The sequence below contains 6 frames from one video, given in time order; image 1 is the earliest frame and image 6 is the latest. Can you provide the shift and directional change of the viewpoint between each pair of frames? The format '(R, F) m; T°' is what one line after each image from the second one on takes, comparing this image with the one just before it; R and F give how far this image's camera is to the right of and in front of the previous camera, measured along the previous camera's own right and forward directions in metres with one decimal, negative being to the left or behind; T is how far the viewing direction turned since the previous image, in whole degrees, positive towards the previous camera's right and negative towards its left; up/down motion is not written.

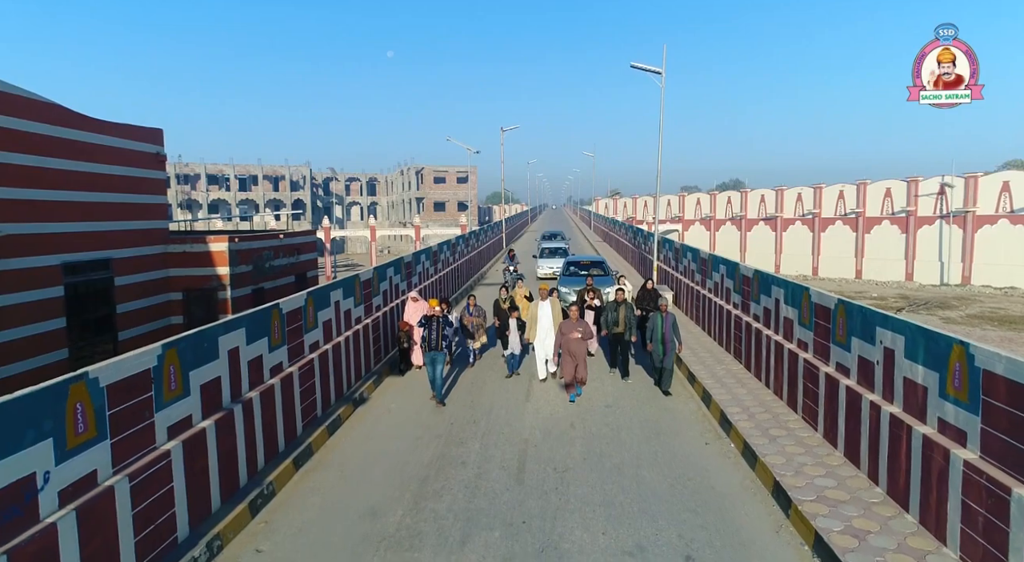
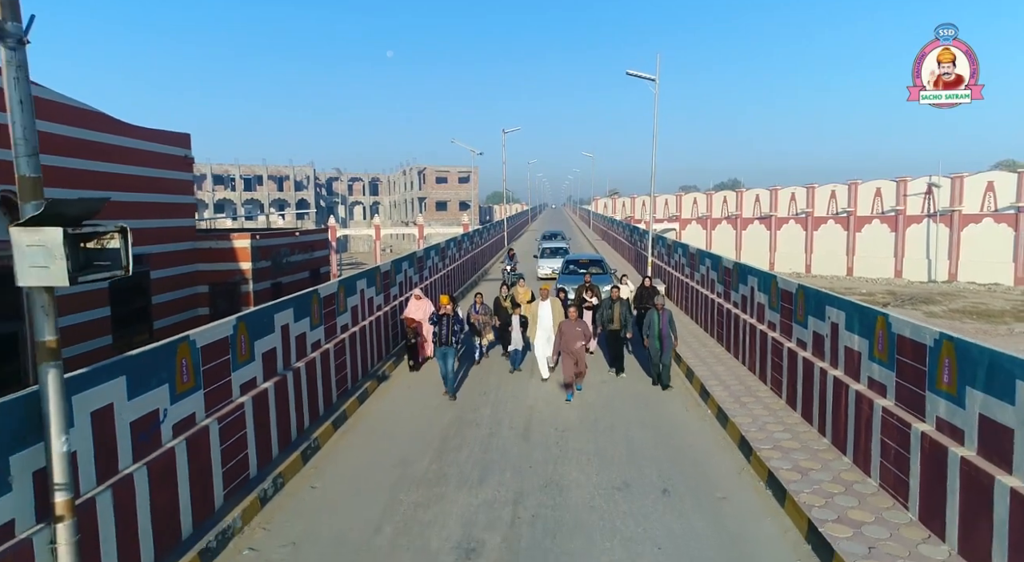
(+0.3, +1.6) m; -2°
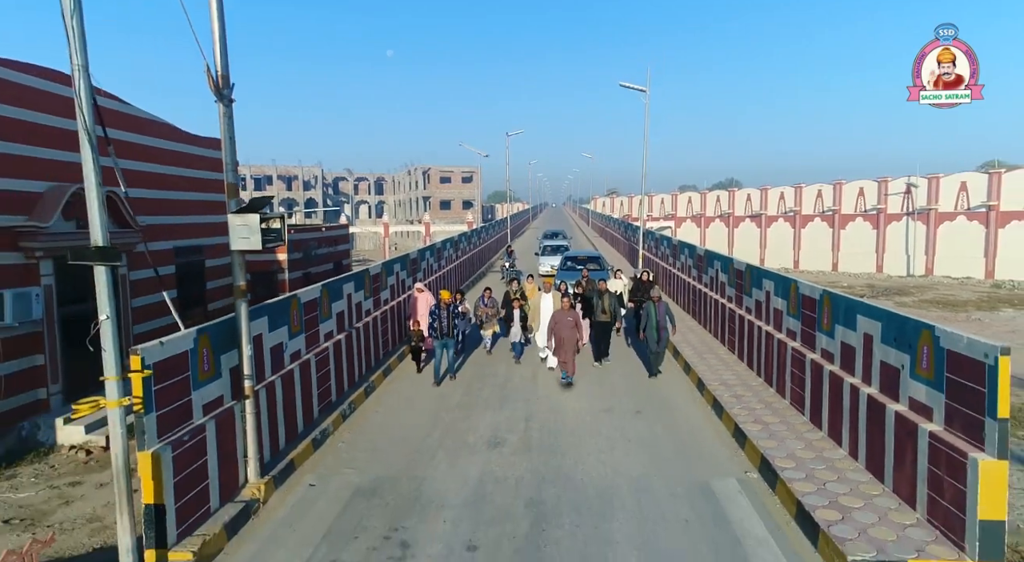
(-0.1, -2.2) m; 0°
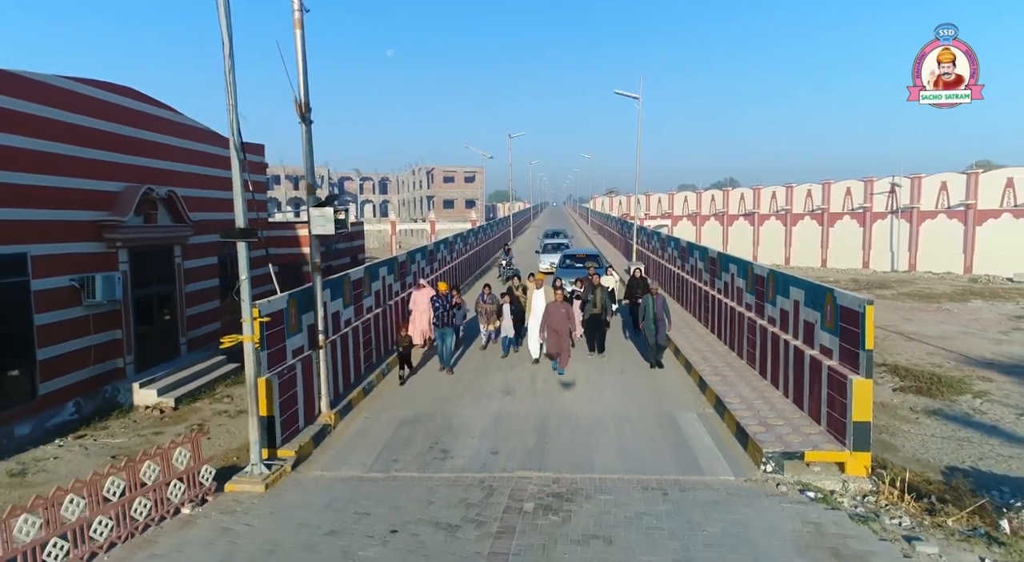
(-0.1, -1.8) m; 0°
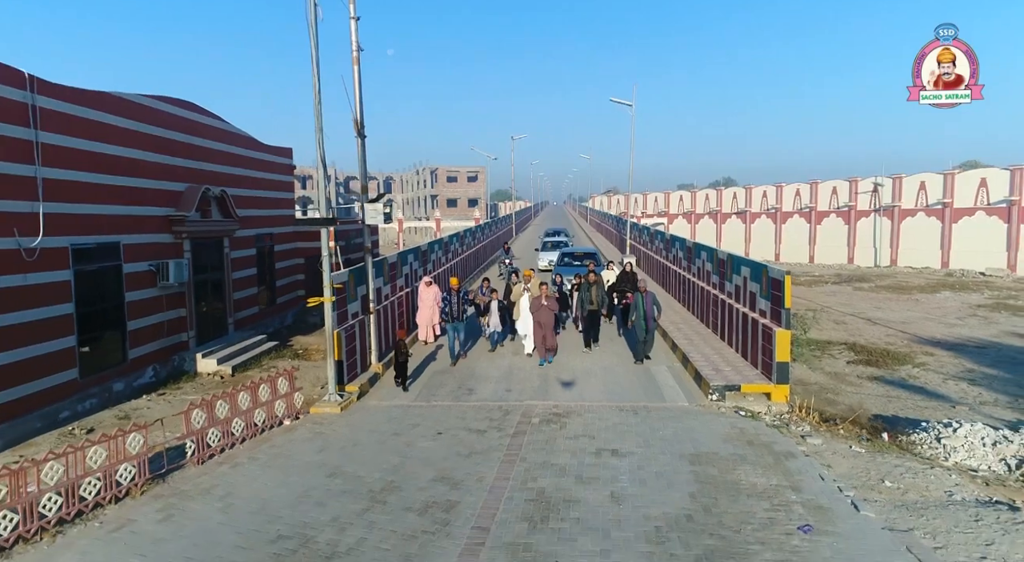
(-0.1, -2.1) m; 0°
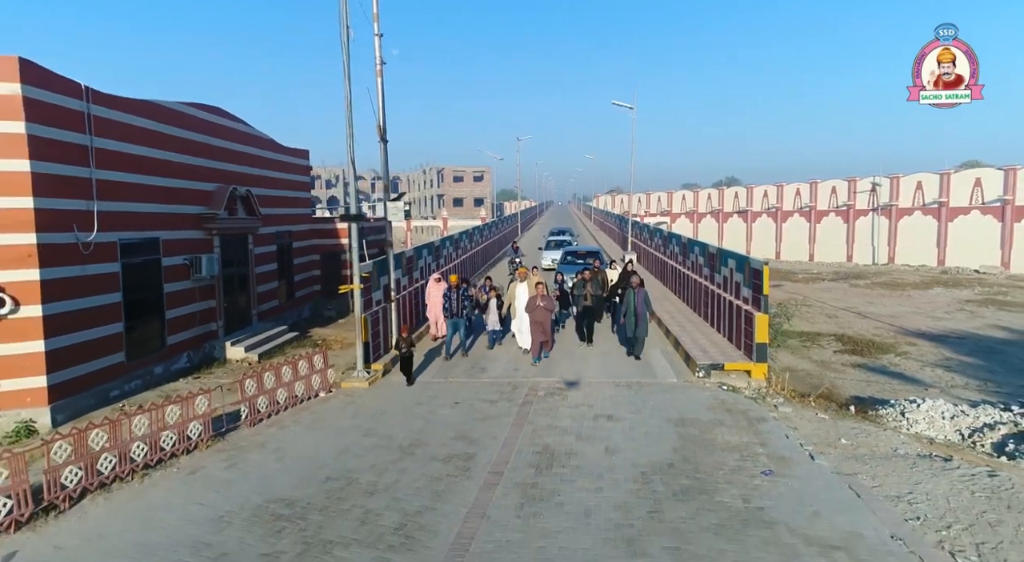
(0.0, -1.0) m; 0°
